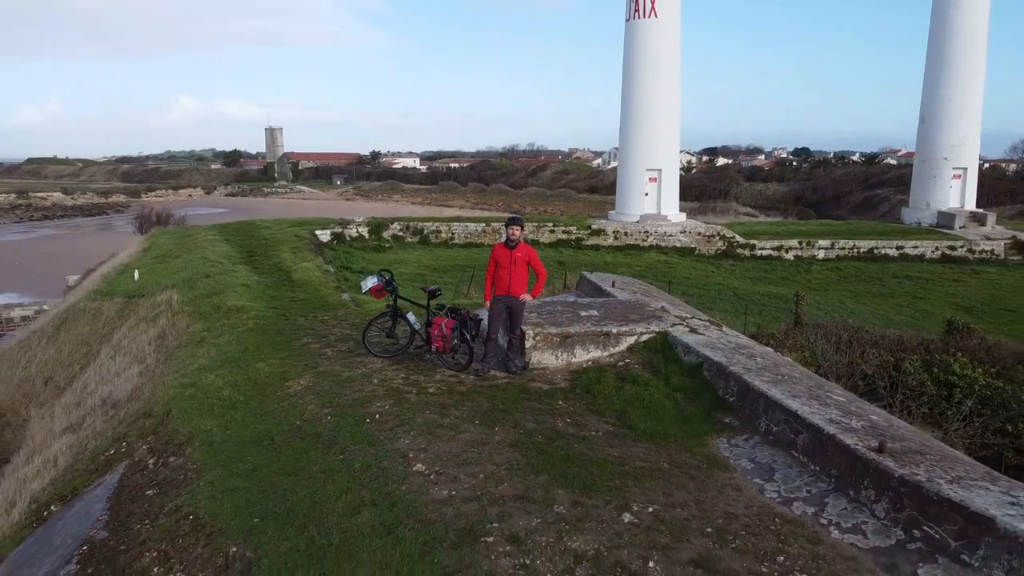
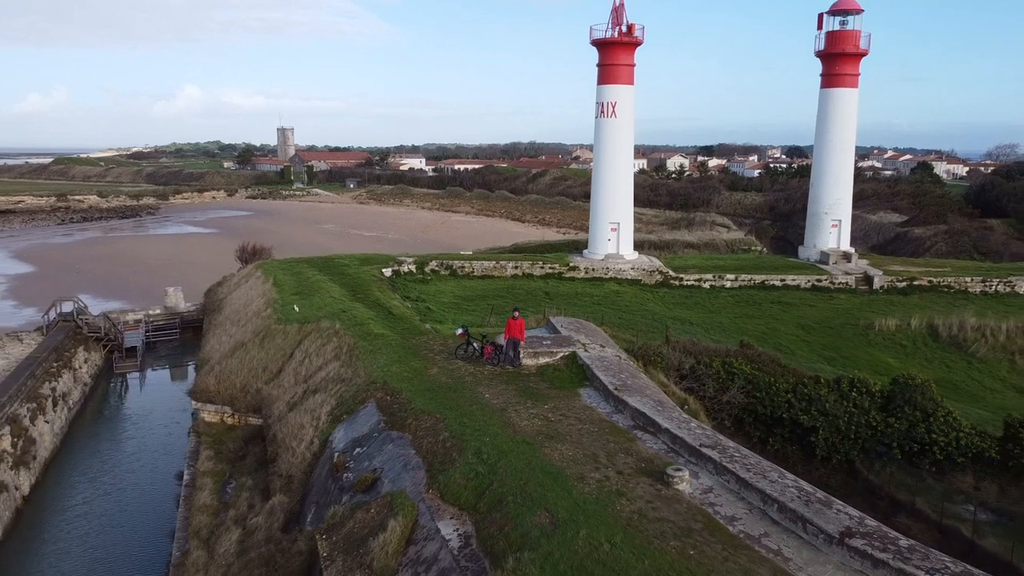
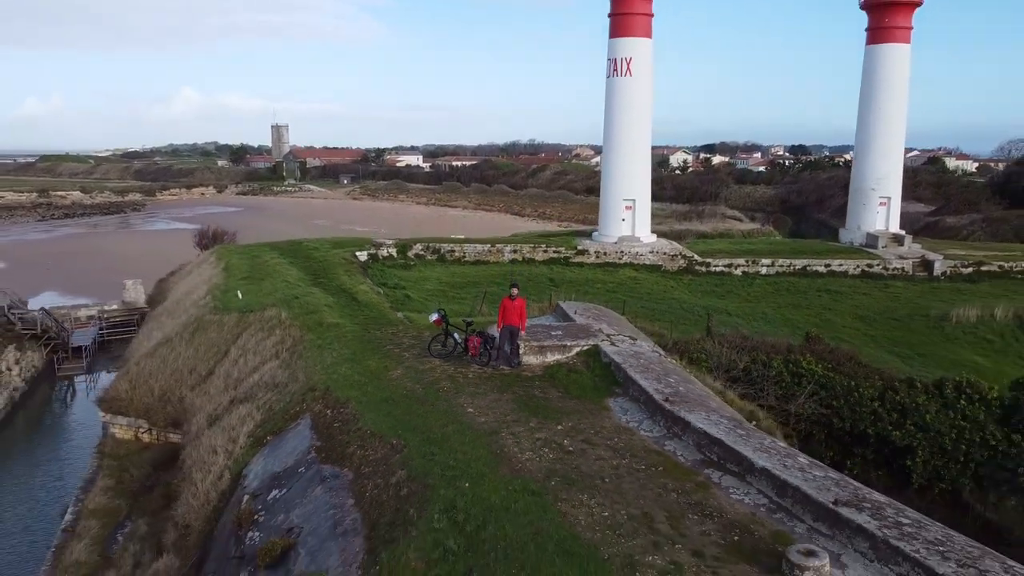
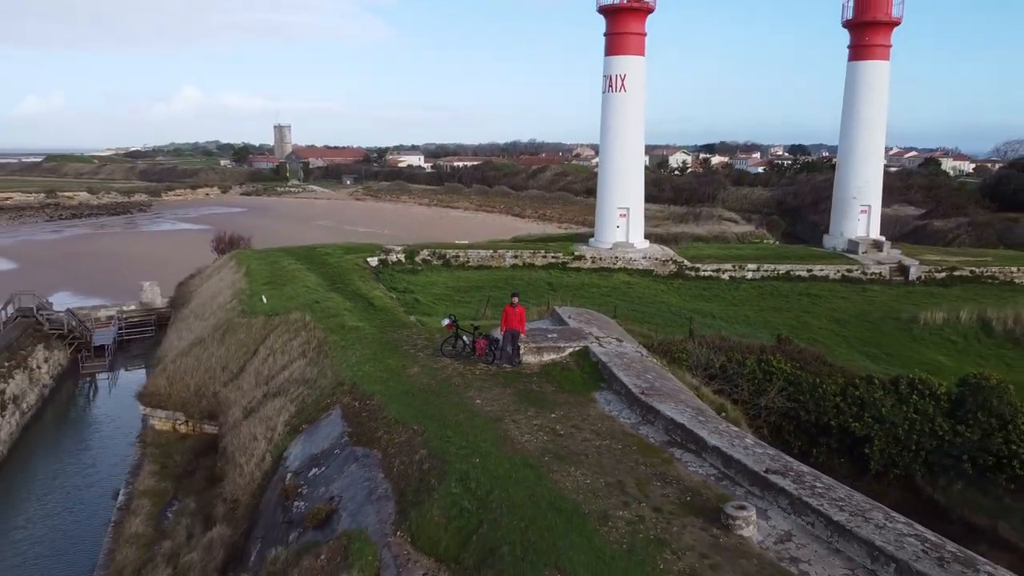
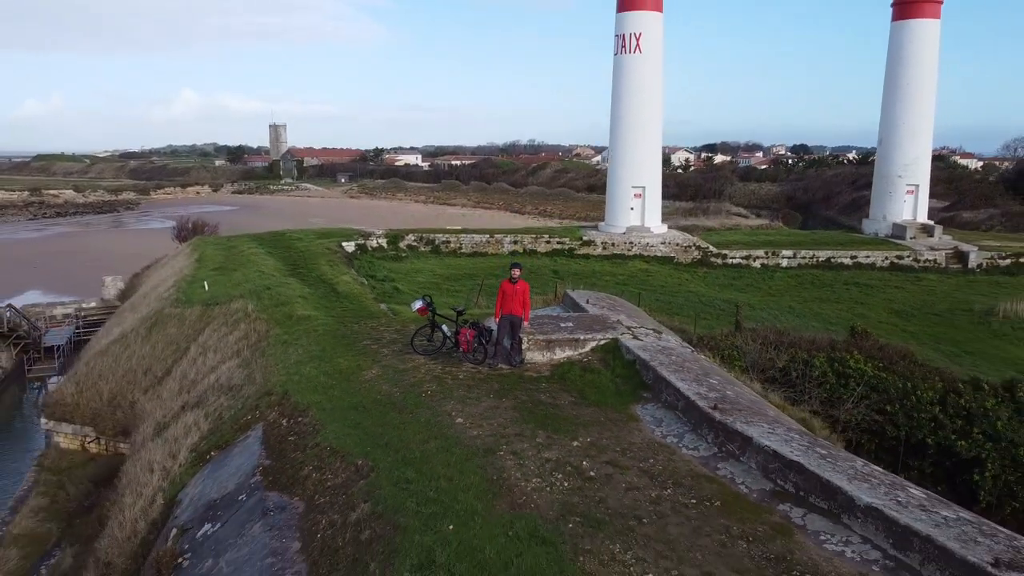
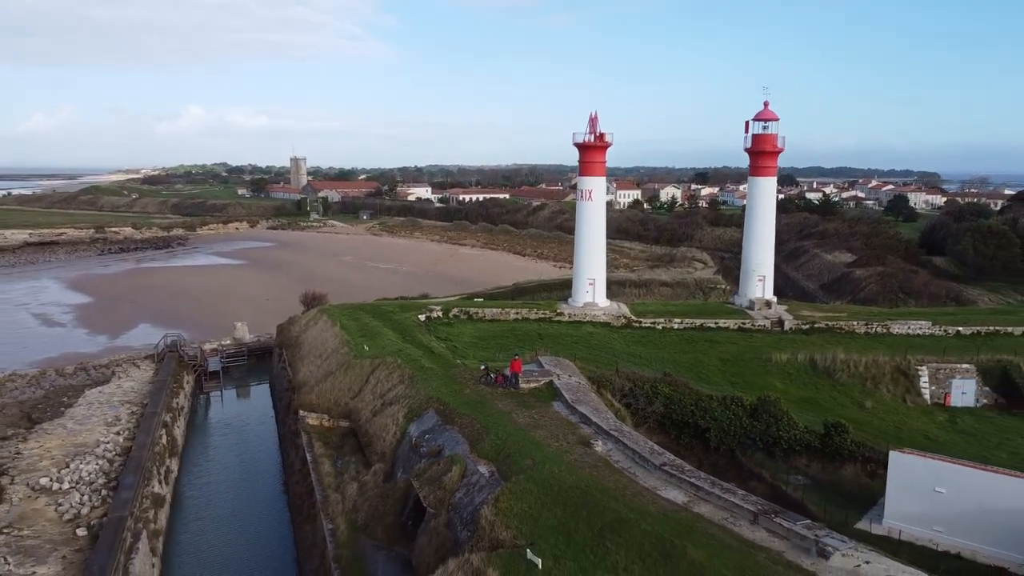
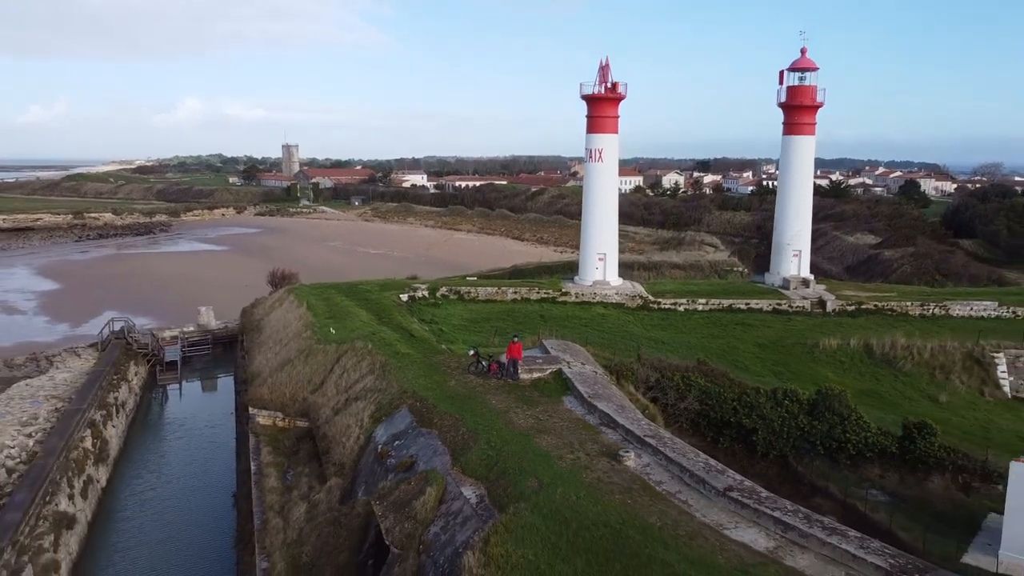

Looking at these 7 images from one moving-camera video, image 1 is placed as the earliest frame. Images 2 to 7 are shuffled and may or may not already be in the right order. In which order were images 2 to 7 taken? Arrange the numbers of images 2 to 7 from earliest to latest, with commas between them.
5, 3, 4, 2, 7, 6
